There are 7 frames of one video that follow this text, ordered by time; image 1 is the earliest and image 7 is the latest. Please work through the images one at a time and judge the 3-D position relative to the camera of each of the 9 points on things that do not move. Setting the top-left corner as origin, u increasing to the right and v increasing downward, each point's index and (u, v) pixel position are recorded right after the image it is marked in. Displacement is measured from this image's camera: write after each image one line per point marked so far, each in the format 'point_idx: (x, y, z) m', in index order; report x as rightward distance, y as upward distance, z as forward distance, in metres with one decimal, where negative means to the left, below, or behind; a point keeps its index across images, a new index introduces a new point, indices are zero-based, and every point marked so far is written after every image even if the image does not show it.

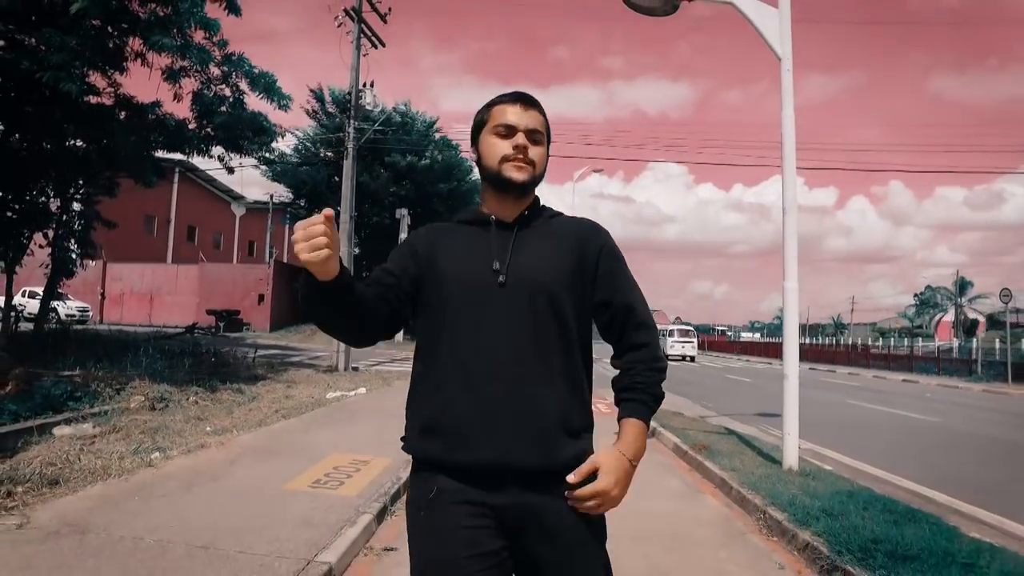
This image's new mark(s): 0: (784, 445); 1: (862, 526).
0: (+2.3, -1.3, +5.9) m
1: (+2.0, -1.3, +3.9) m
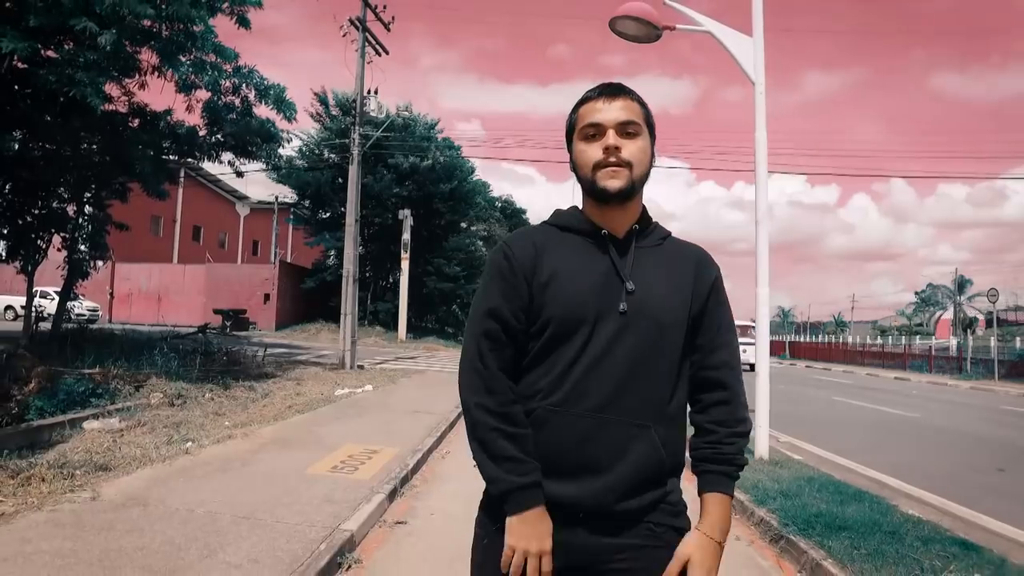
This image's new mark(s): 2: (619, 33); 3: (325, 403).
0: (+2.2, -1.3, +6.5) m
1: (+1.9, -1.4, +4.5) m
2: (+1.0, +2.5, +6.9) m
3: (-2.8, -1.7, +10.6) m
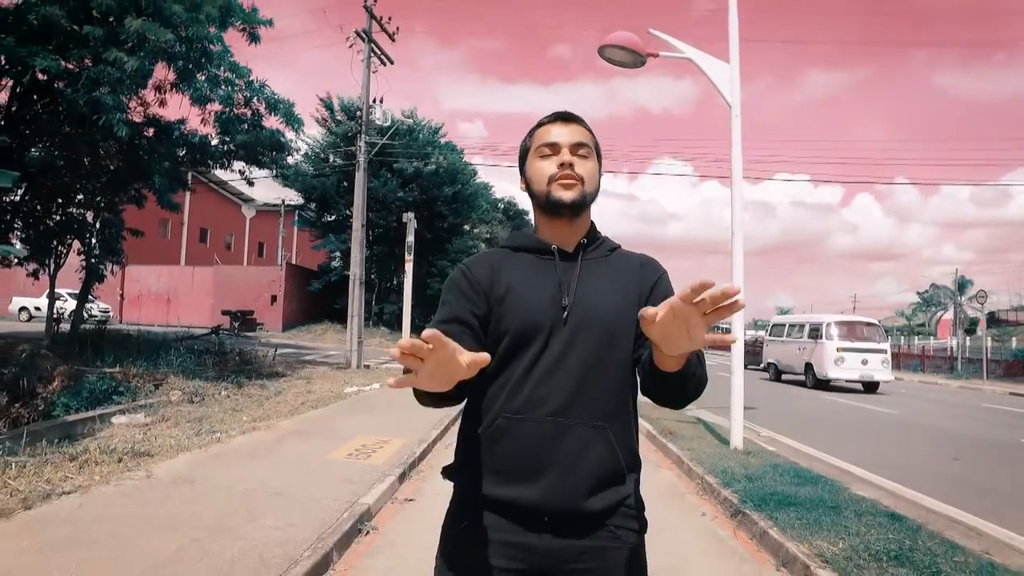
0: (+2.2, -1.4, +7.1) m
1: (+1.9, -1.4, +5.2) m
2: (+1.0, +2.4, +7.5) m
3: (-2.8, -1.8, +11.2) m
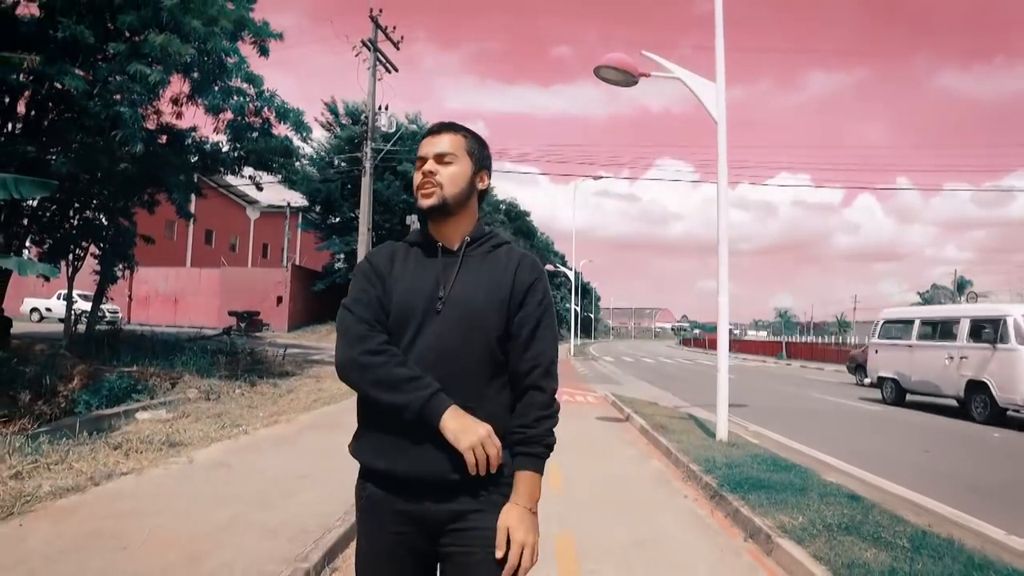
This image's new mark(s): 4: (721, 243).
0: (+2.2, -1.4, +7.7) m
1: (+1.9, -1.5, +5.7) m
2: (+1.0, +2.4, +8.1) m
3: (-2.8, -1.8, +11.8) m
4: (+2.3, +0.5, +7.8) m
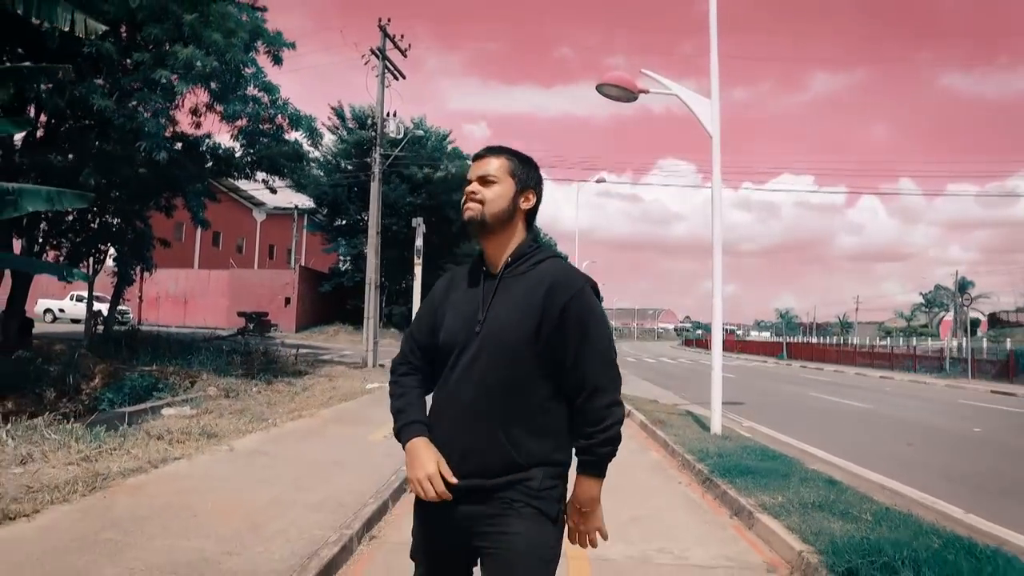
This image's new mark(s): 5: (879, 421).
0: (+2.3, -1.5, +8.2) m
1: (+2.0, -1.5, +6.2) m
2: (+1.1, +2.4, +8.6) m
3: (-2.7, -1.9, +12.3) m
4: (+2.4, +0.5, +8.3) m
5: (+6.0, -2.2, +11.6) m
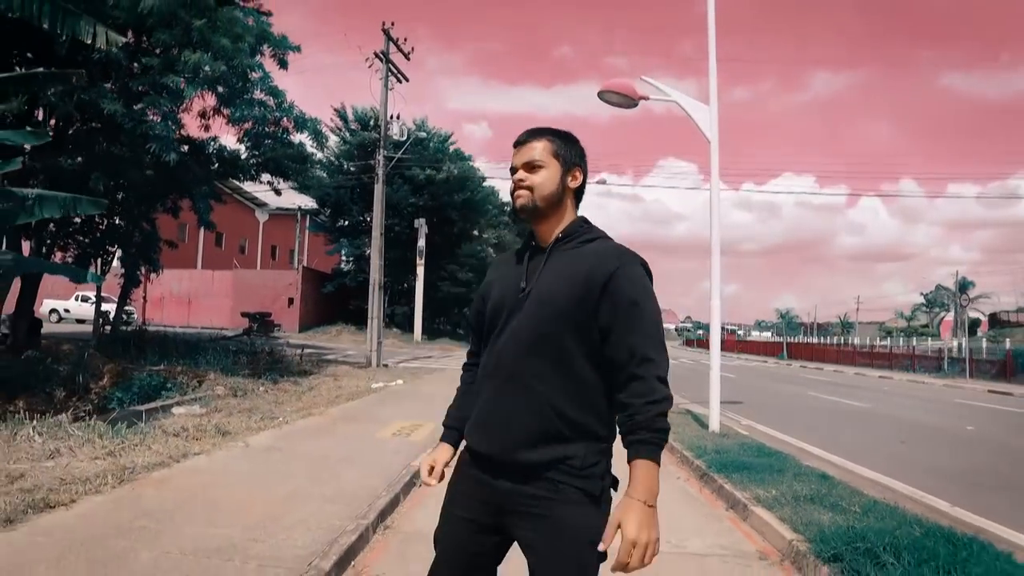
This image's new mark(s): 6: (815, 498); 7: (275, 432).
0: (+2.4, -1.5, +8.4) m
1: (+2.0, -1.5, +6.4) m
2: (+1.2, +2.3, +8.8) m
3: (-2.6, -1.9, +12.5) m
4: (+2.4, +0.4, +8.6) m
5: (+6.1, -2.2, +11.8) m
6: (+2.0, -1.4, +4.8) m
7: (-2.2, -1.4, +6.7) m
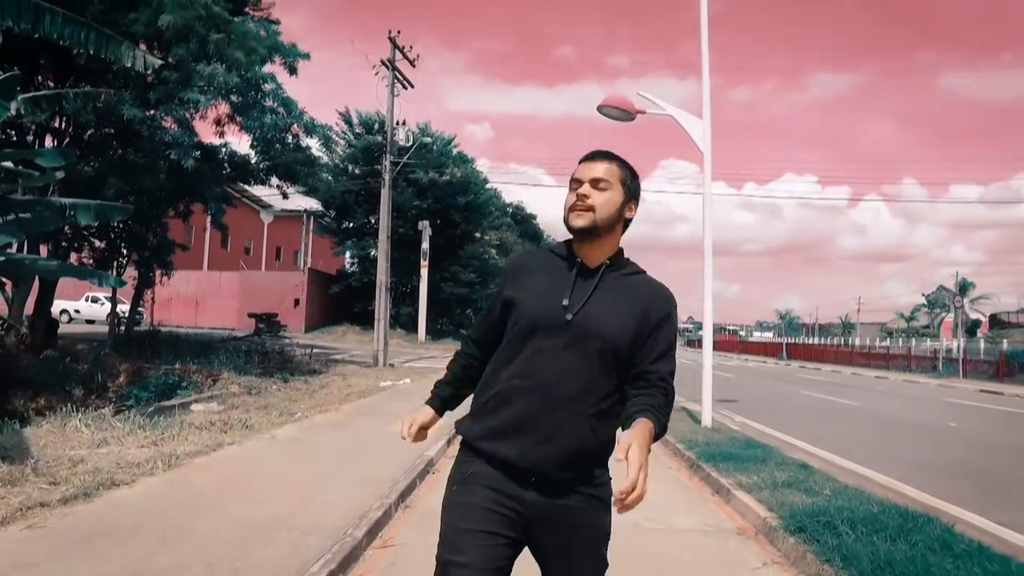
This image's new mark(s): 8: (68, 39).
0: (+2.4, -1.5, +8.9) m
1: (+2.1, -1.6, +6.9) m
2: (+1.2, +2.3, +9.3) m
3: (-2.6, -1.9, +13.1) m
4: (+2.5, +0.4, +9.1) m
5: (+6.1, -2.3, +12.3) m
6: (+2.1, -1.5, +5.3) m
7: (-2.2, -1.4, +7.2) m
8: (-3.8, +2.1, +6.0) m
